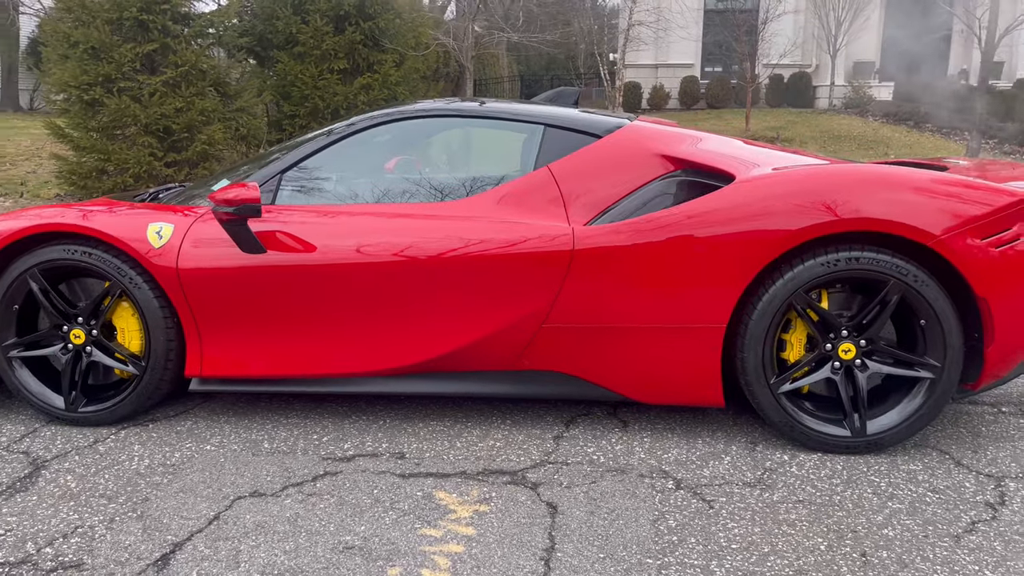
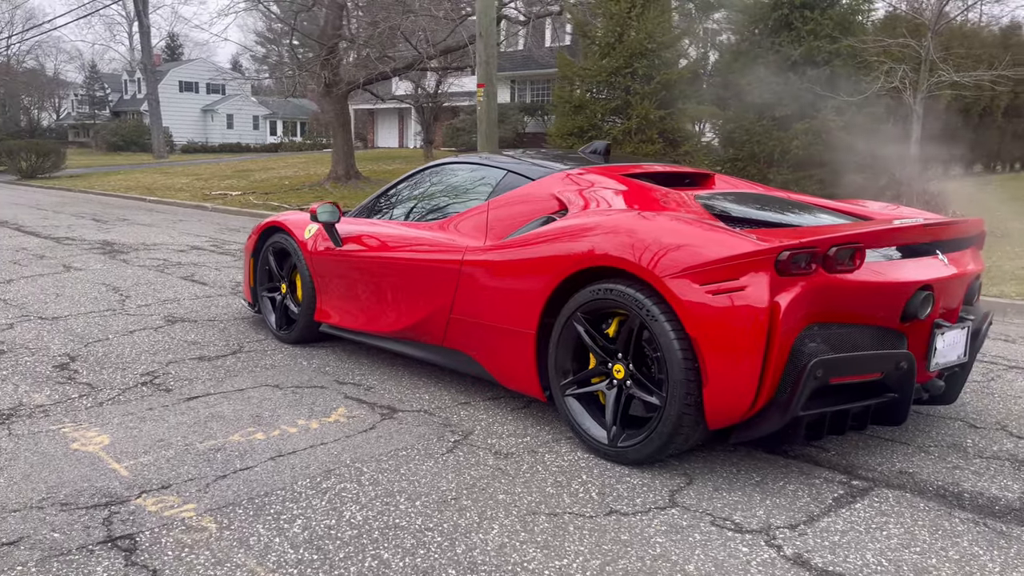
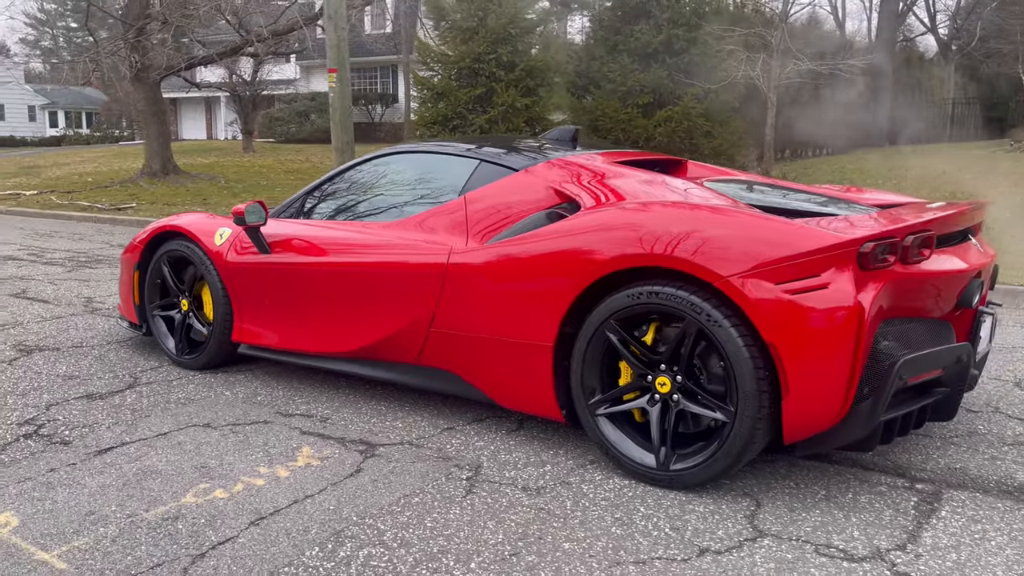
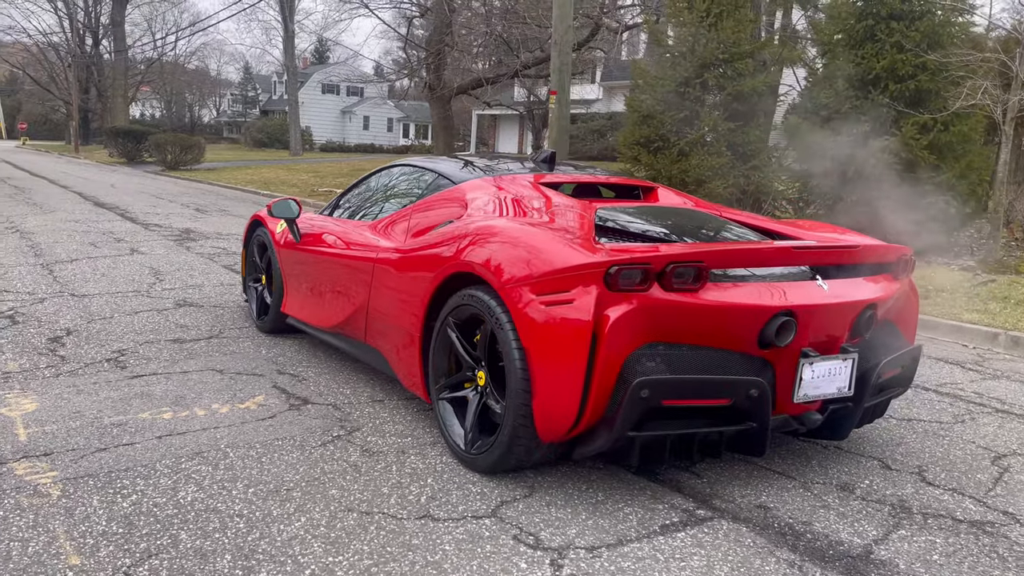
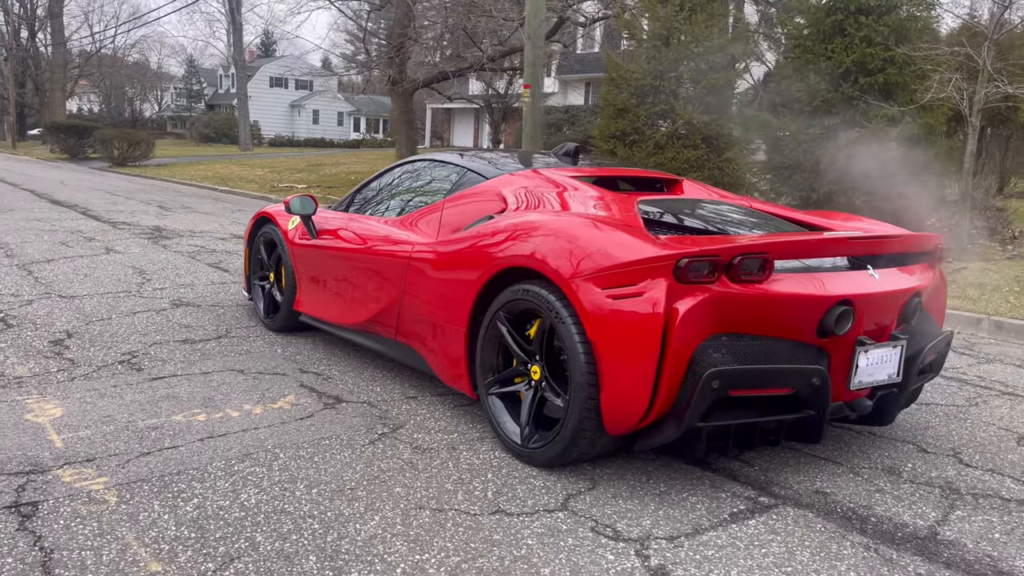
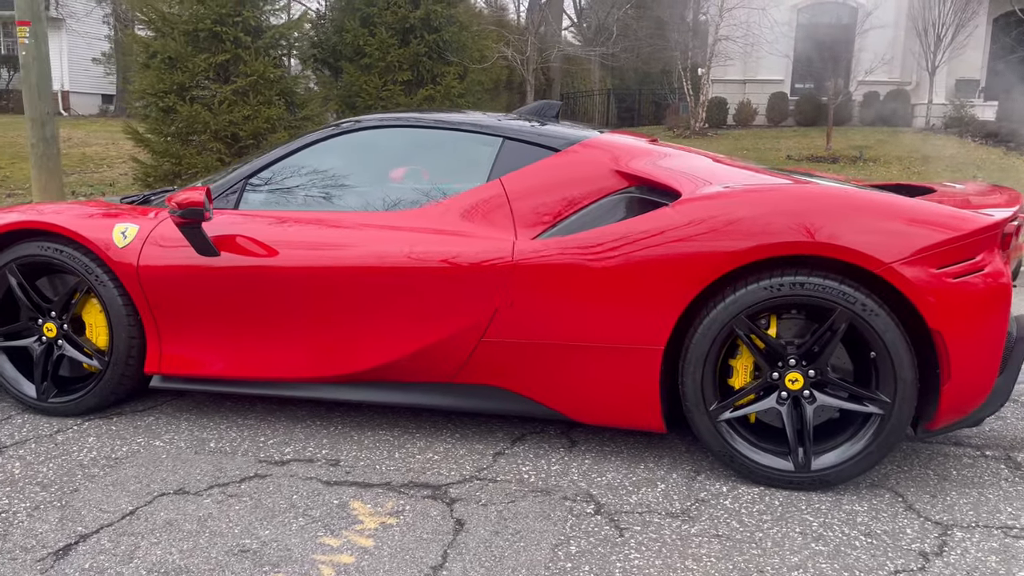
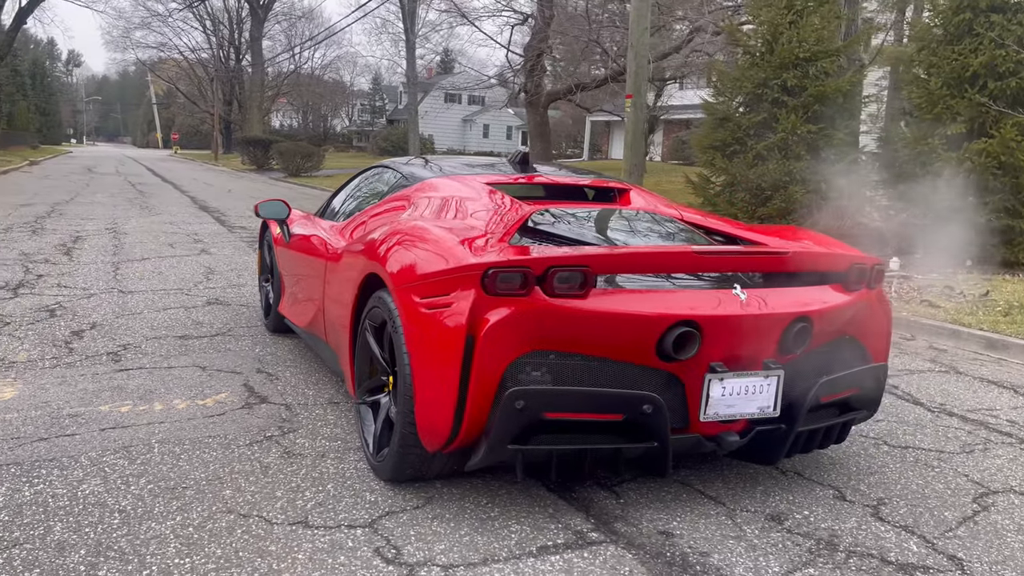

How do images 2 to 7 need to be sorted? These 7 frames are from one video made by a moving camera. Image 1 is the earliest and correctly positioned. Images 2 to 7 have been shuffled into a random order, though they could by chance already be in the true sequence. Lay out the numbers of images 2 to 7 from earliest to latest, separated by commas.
6, 3, 2, 5, 4, 7
